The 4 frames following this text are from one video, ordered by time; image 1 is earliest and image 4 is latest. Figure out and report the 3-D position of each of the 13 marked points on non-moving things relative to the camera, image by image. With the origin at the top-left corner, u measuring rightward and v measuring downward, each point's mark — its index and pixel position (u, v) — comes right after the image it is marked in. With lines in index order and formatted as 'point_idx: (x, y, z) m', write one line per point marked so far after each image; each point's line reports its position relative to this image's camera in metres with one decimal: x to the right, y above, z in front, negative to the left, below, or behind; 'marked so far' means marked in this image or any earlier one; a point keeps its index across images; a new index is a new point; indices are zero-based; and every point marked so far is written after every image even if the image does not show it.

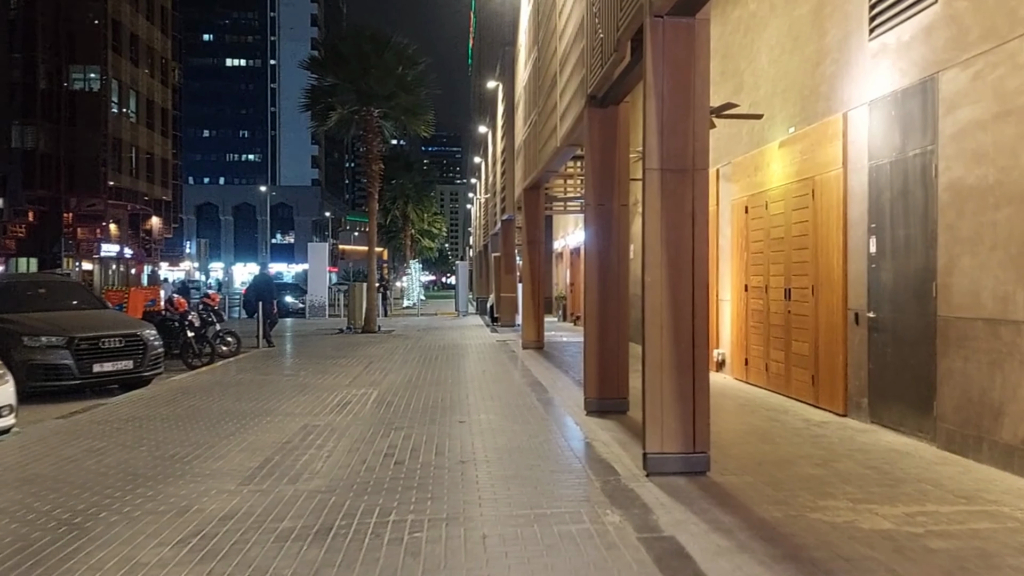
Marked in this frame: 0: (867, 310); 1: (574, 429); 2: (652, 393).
0: (+3.1, -0.2, +9.1) m
1: (+0.5, -1.2, +9.0) m
2: (+0.9, -0.7, +6.7) m
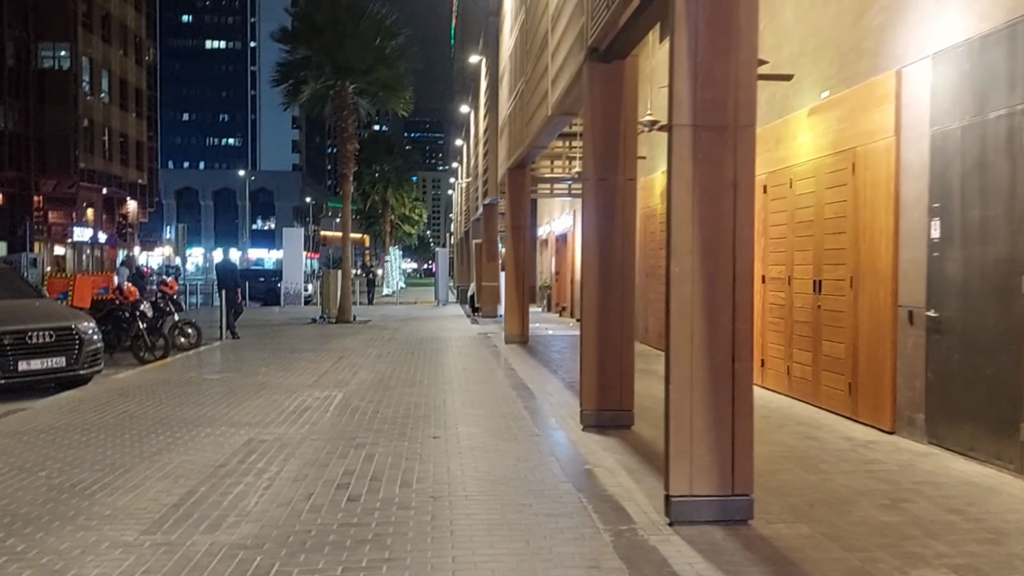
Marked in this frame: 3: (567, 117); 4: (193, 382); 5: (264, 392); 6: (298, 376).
0: (+3.0, -0.1, +7.6) m
1: (+0.4, -1.2, +7.5) m
2: (+0.8, -0.6, +5.2) m
3: (+0.6, +1.9, +11.8) m
4: (-3.8, -1.1, +12.4) m
5: (-2.7, -1.1, +11.2) m
6: (-2.7, -1.1, +12.9) m
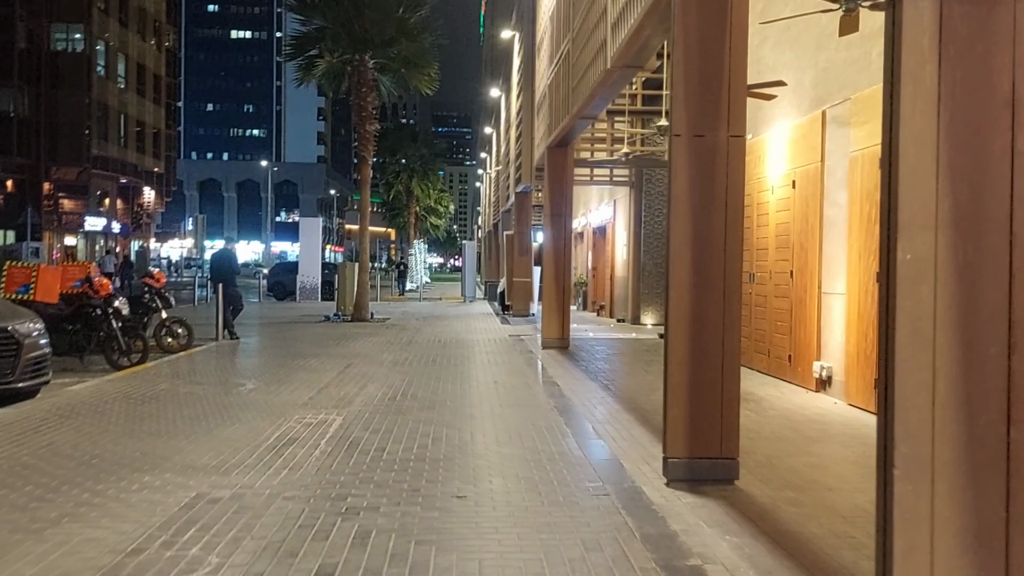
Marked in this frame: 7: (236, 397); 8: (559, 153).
0: (+3.3, -0.2, +5.2) m
1: (+0.7, -1.2, +5.1) m
2: (+1.1, -0.7, +2.8) m
3: (+1.1, +2.0, +9.3) m
4: (-3.4, -1.1, +10.1) m
5: (-2.3, -1.1, +8.9) m
6: (-2.2, -1.1, +10.6) m
7: (-2.7, -1.1, +10.2) m
8: (+0.7, +2.0, +15.5) m
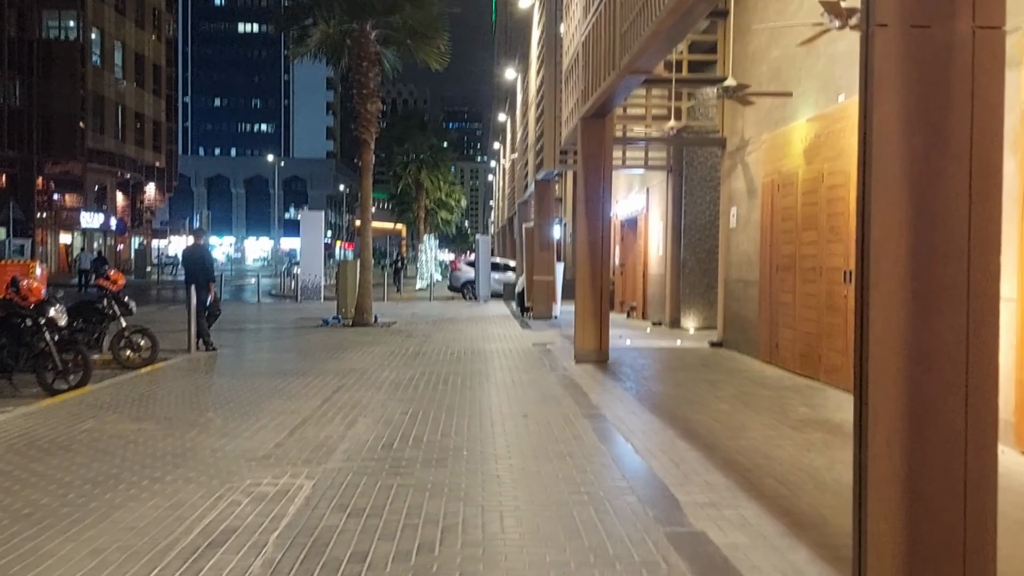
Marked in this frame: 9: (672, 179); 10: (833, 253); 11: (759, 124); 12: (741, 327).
0: (+3.6, -0.2, +2.5) m
1: (+0.9, -1.2, +2.5) m
2: (+1.3, -0.7, +0.1) m
3: (+1.3, +1.9, +6.7) m
4: (-3.1, -1.1, +7.5) m
5: (-2.0, -1.1, +6.2) m
6: (-2.0, -1.1, +7.9) m
7: (-2.4, -1.1, +7.6) m
8: (+1.0, +2.0, +12.8) m
9: (+2.8, +1.9, +18.2) m
10: (+3.3, +0.4, +10.6) m
11: (+3.2, +2.1, +13.4) m
12: (+3.1, -0.5, +14.1) m
